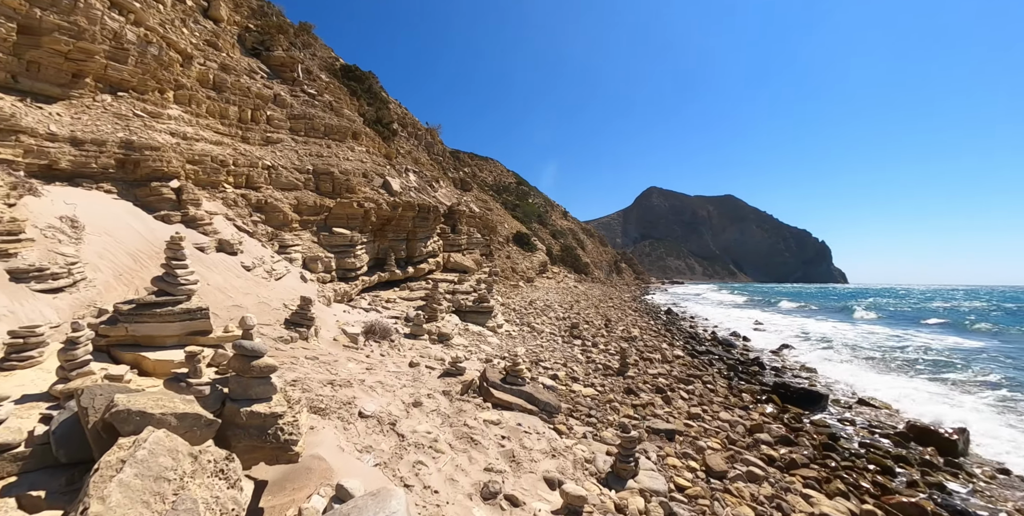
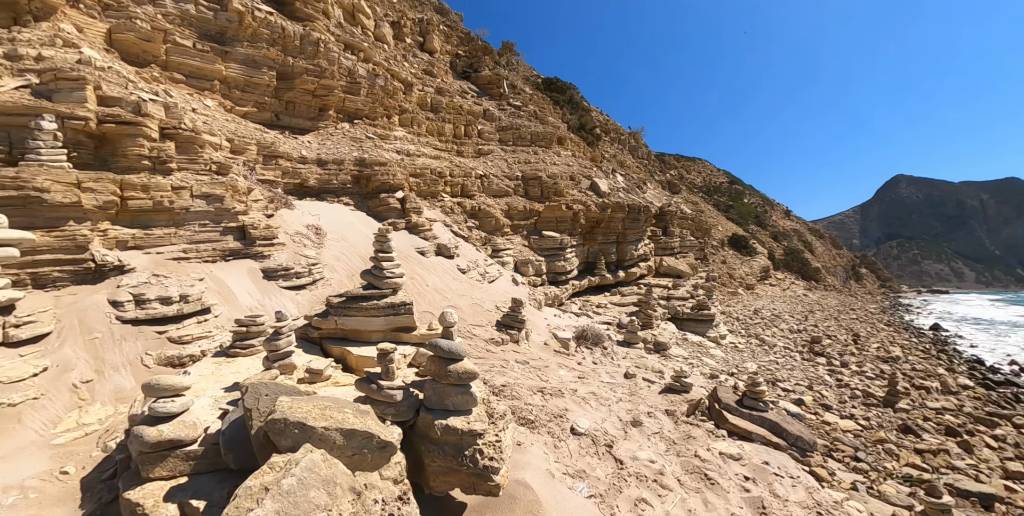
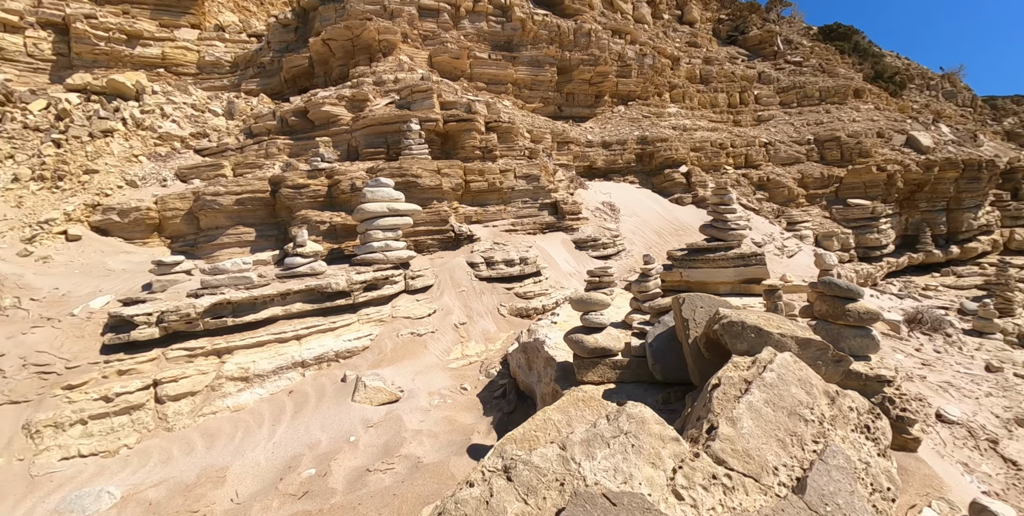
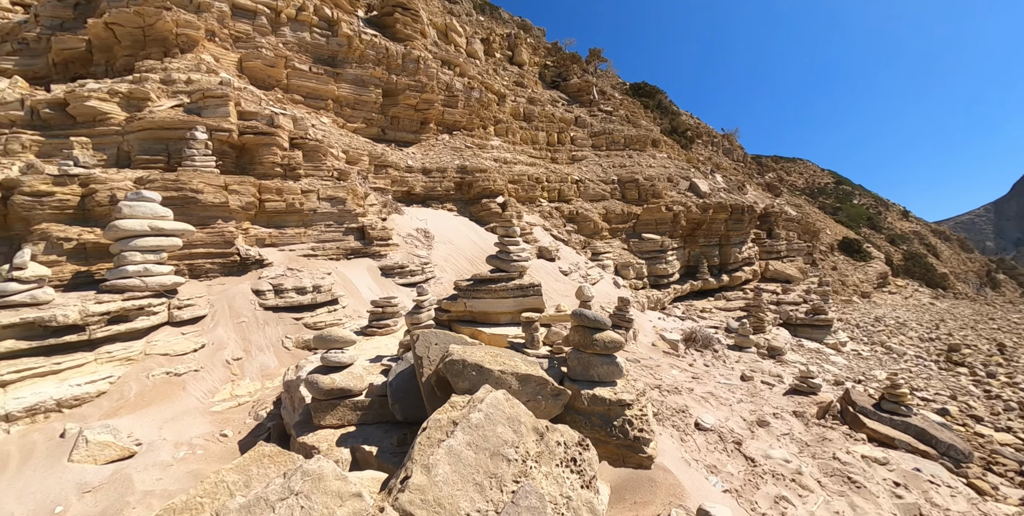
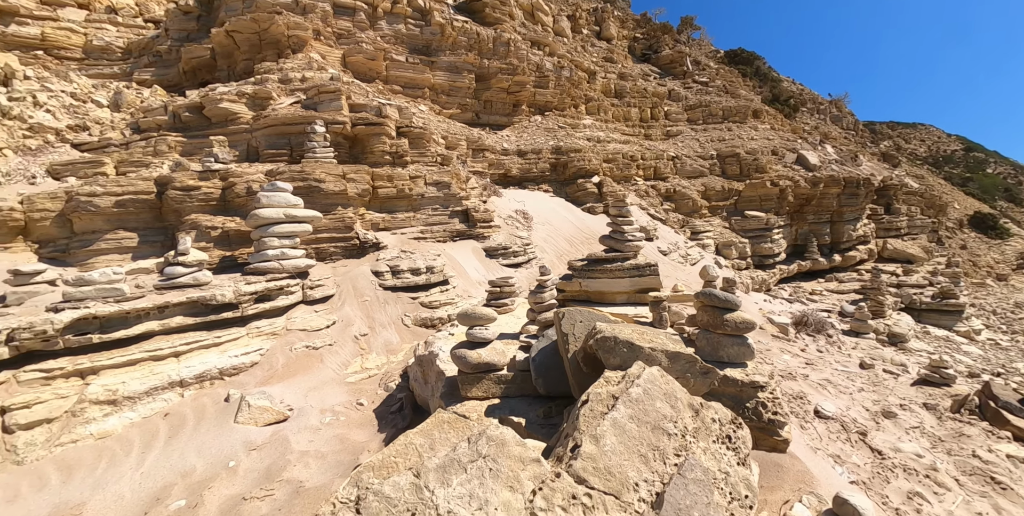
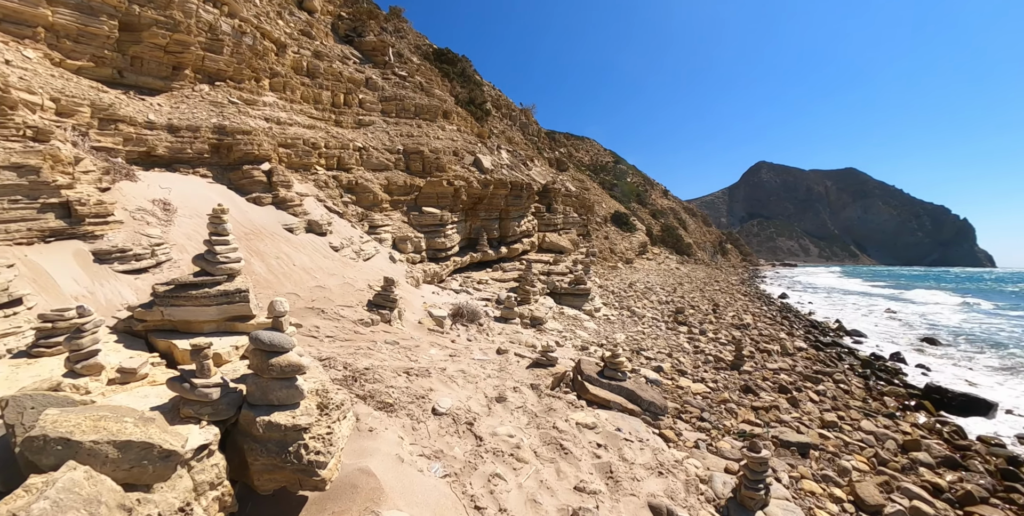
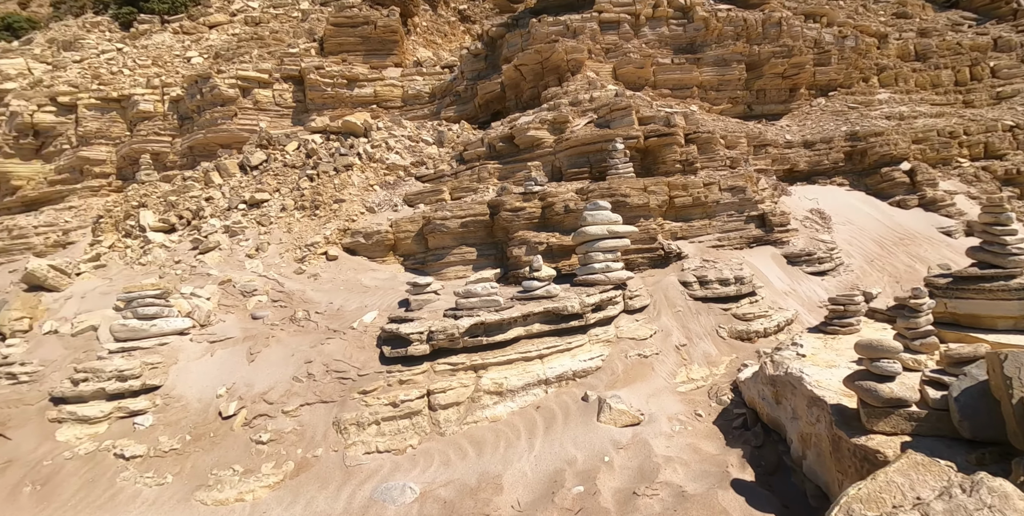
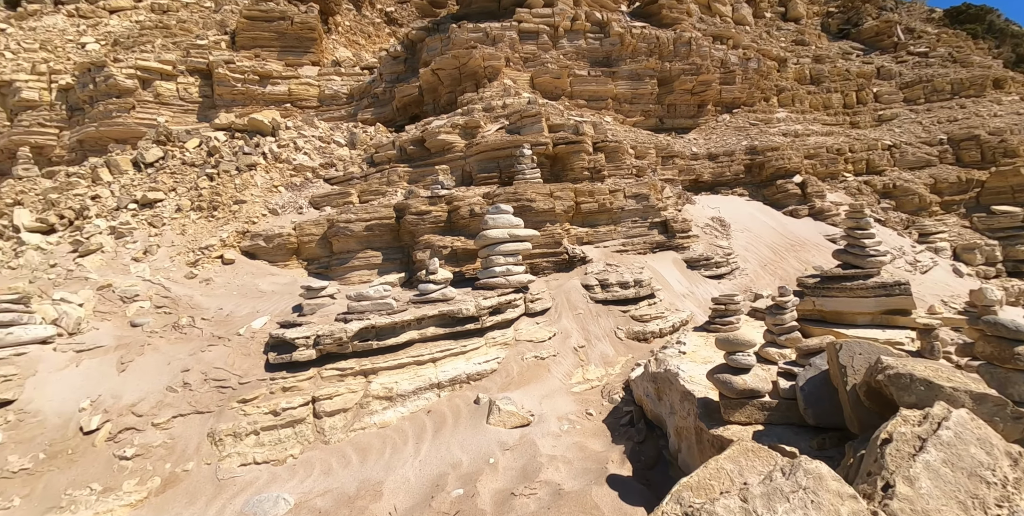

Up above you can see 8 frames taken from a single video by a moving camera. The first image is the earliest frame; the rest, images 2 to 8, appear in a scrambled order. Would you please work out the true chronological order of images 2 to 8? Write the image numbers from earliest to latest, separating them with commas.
6, 2, 4, 5, 3, 8, 7
